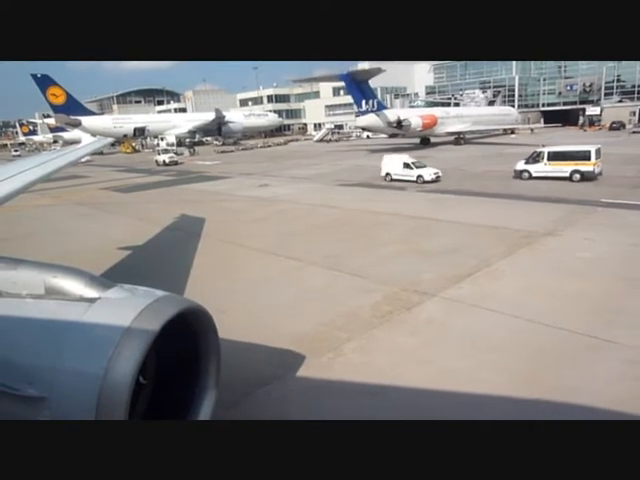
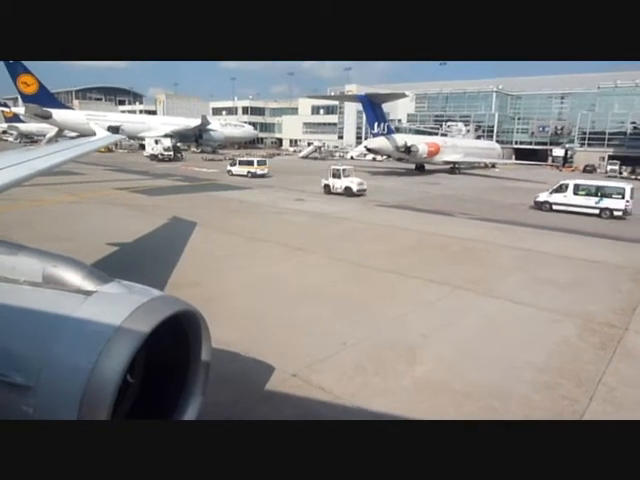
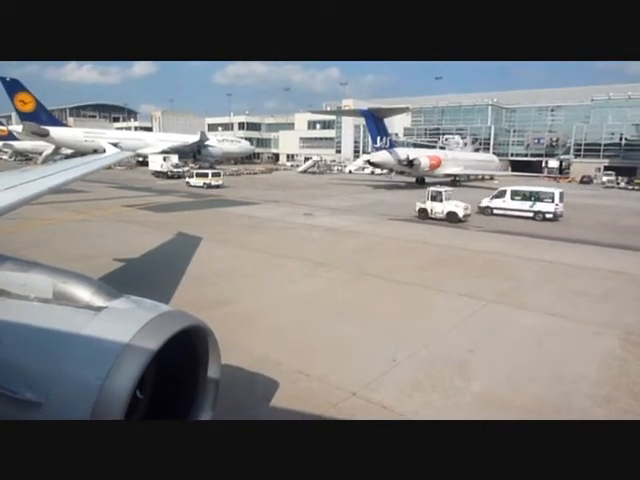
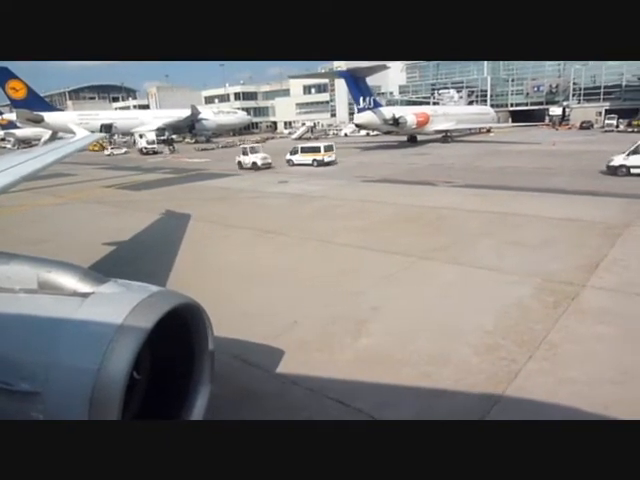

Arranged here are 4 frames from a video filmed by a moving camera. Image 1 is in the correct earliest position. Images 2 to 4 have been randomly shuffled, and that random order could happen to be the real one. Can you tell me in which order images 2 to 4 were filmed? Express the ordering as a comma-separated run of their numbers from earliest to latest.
4, 2, 3
